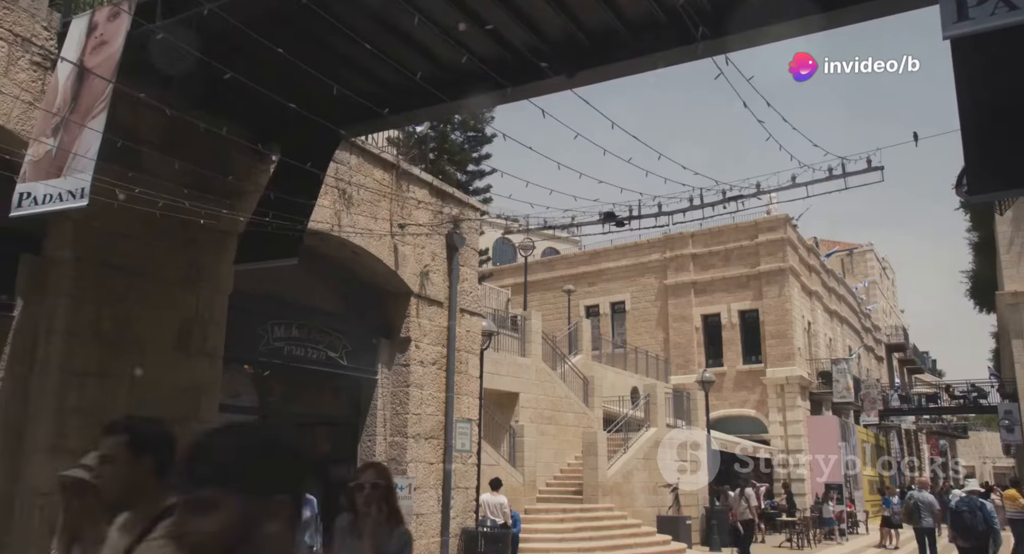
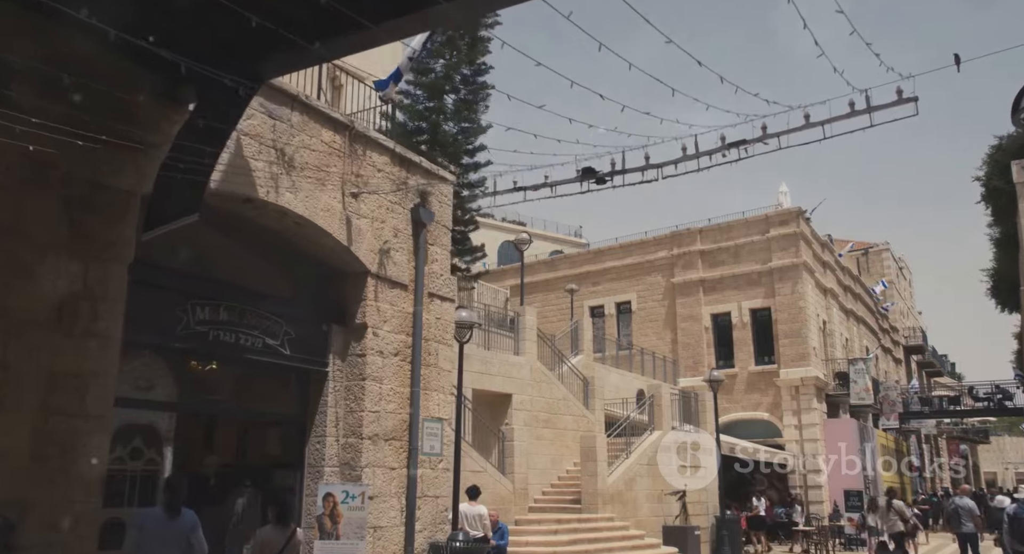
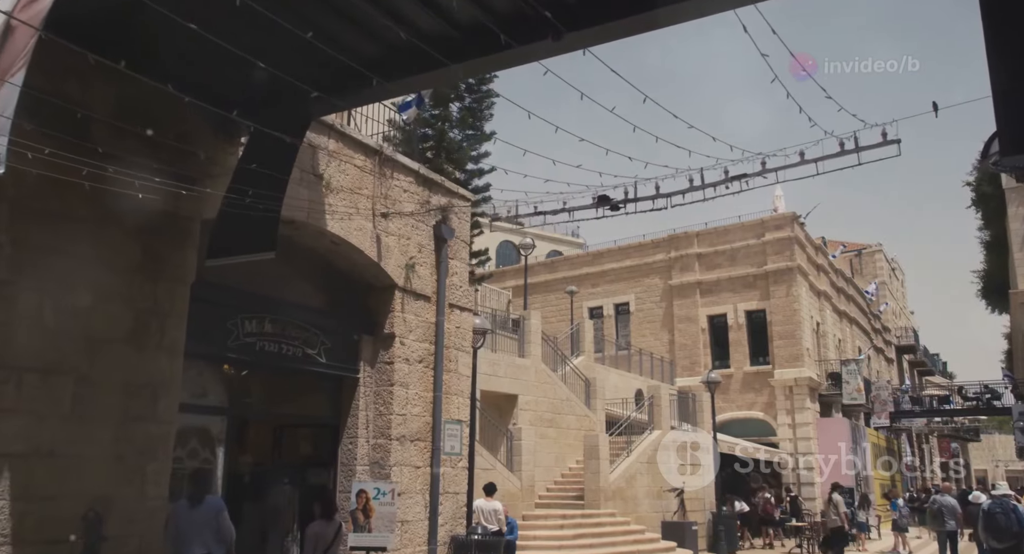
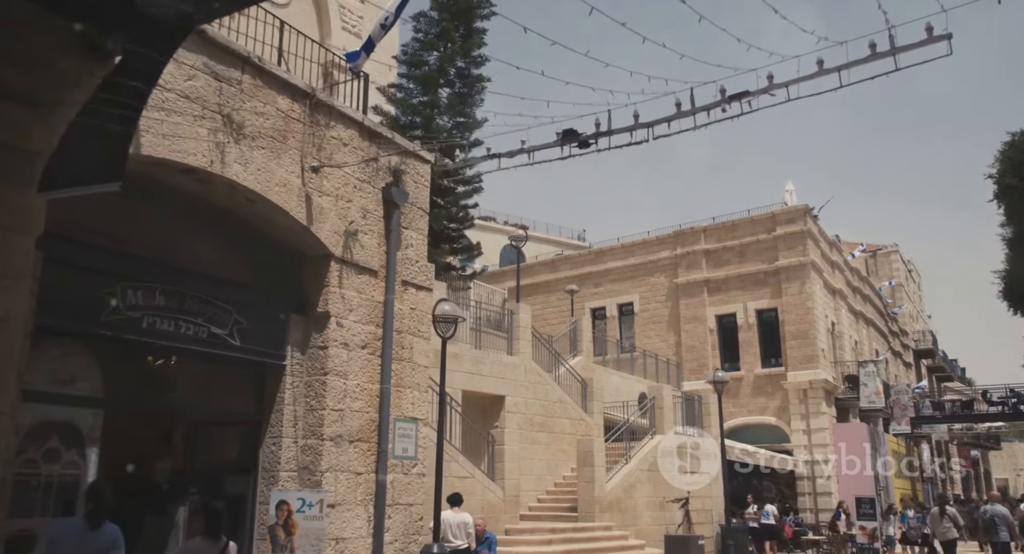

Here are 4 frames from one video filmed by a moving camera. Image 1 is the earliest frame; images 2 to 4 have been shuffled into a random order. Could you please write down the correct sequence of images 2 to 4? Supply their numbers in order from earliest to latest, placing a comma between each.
3, 2, 4
